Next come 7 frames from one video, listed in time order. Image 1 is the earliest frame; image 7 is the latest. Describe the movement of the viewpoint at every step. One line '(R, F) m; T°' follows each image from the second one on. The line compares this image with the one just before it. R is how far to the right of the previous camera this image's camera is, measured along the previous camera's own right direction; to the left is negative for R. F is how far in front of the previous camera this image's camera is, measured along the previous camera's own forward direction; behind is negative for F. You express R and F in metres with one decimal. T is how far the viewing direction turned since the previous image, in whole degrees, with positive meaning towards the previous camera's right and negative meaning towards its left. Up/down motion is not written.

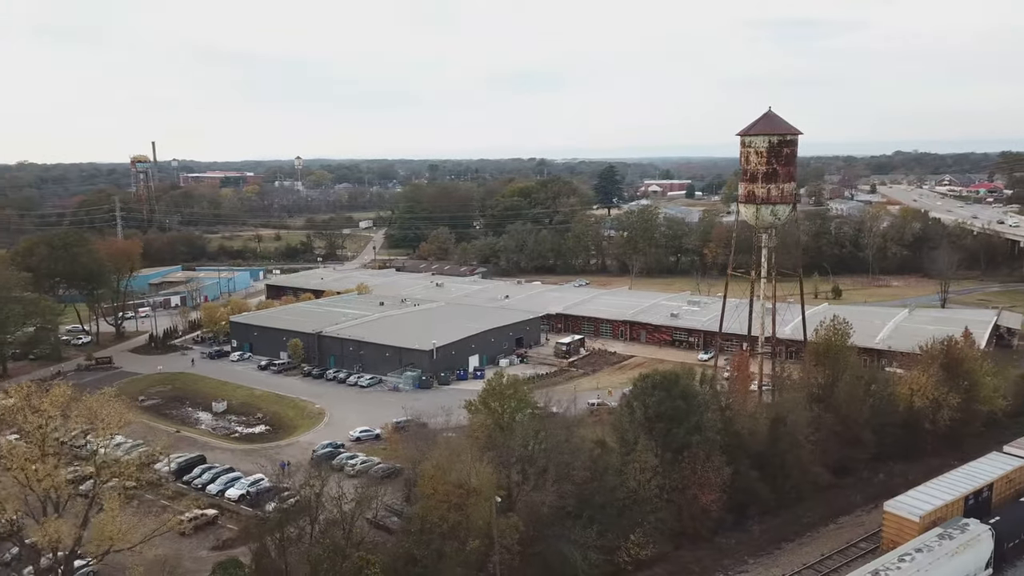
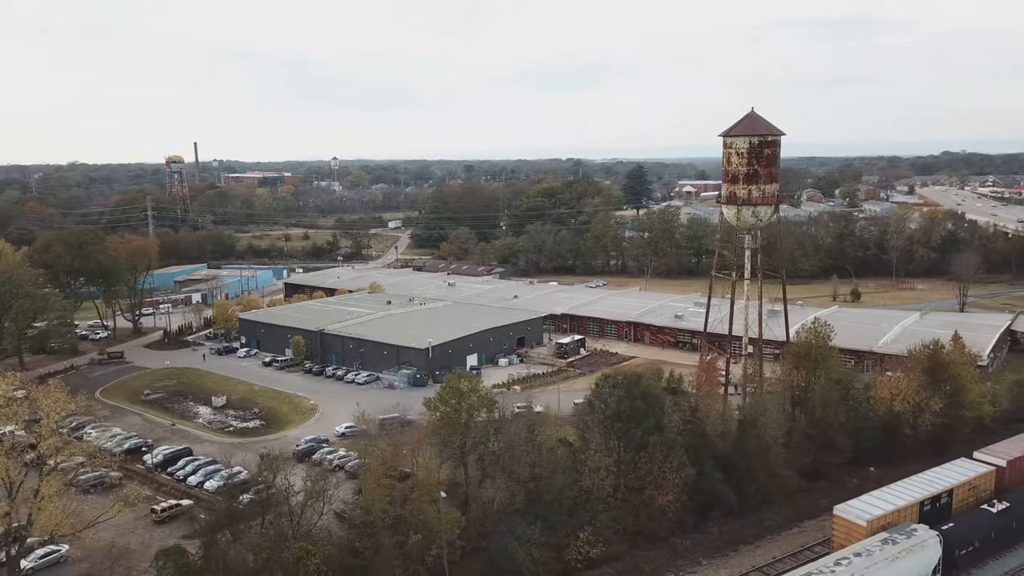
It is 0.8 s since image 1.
(+1.7, -0.2) m; -3°
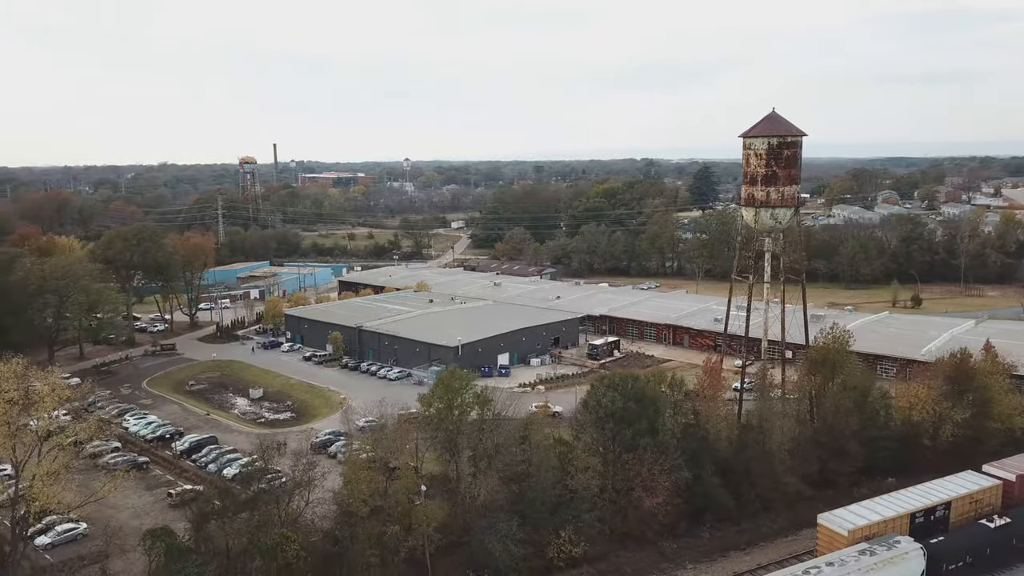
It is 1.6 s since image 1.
(+1.8, -0.1) m; -5°
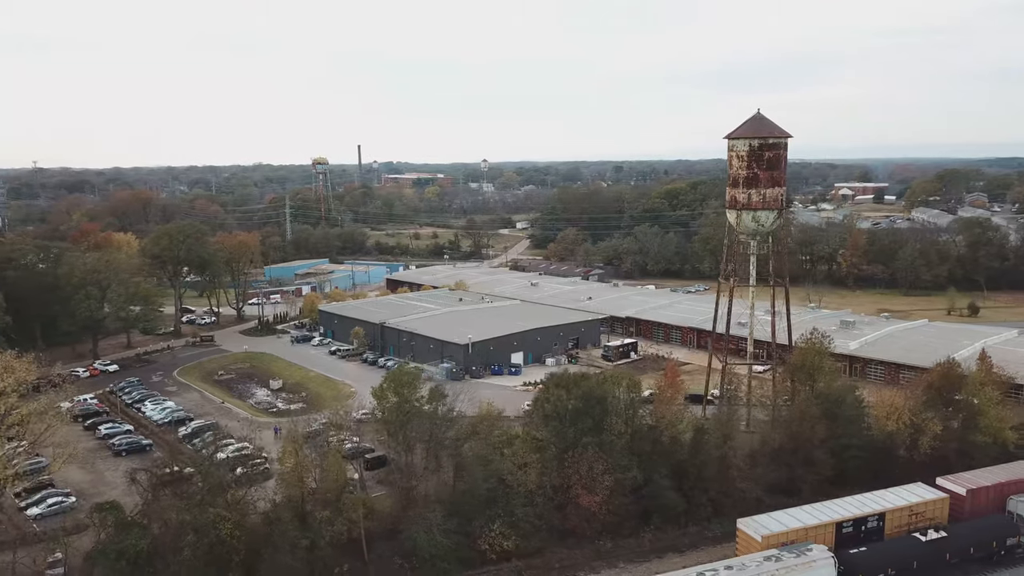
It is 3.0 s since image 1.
(+3.0, -0.3) m; -6°
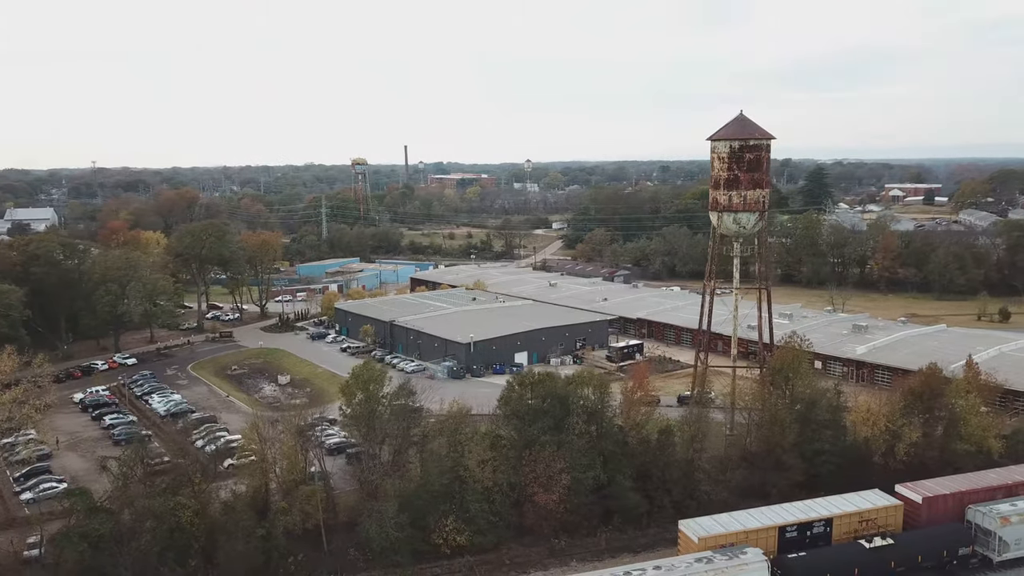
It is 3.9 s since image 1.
(+1.9, -0.2) m; -4°
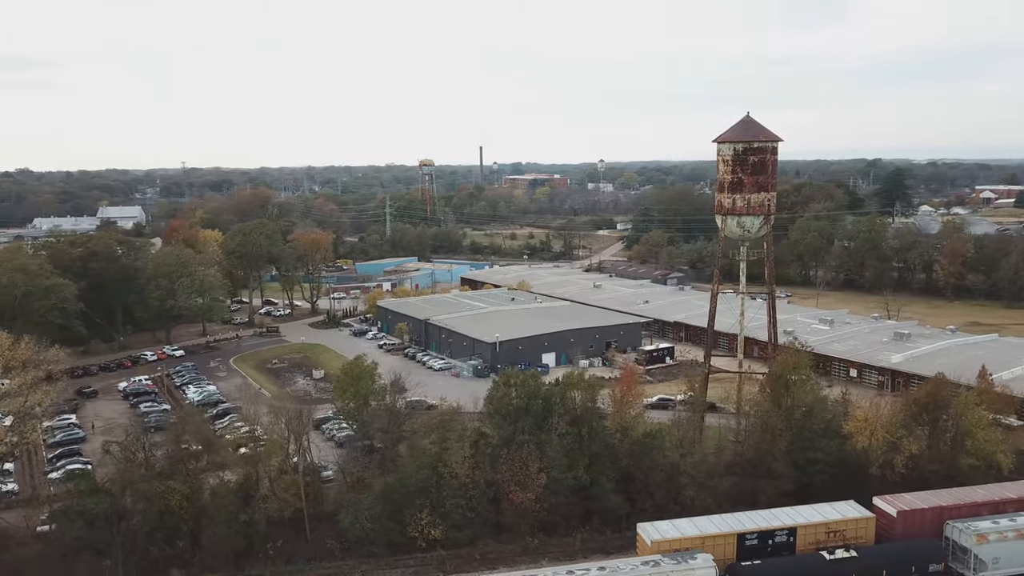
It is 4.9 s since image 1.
(+2.2, -0.2) m; -6°
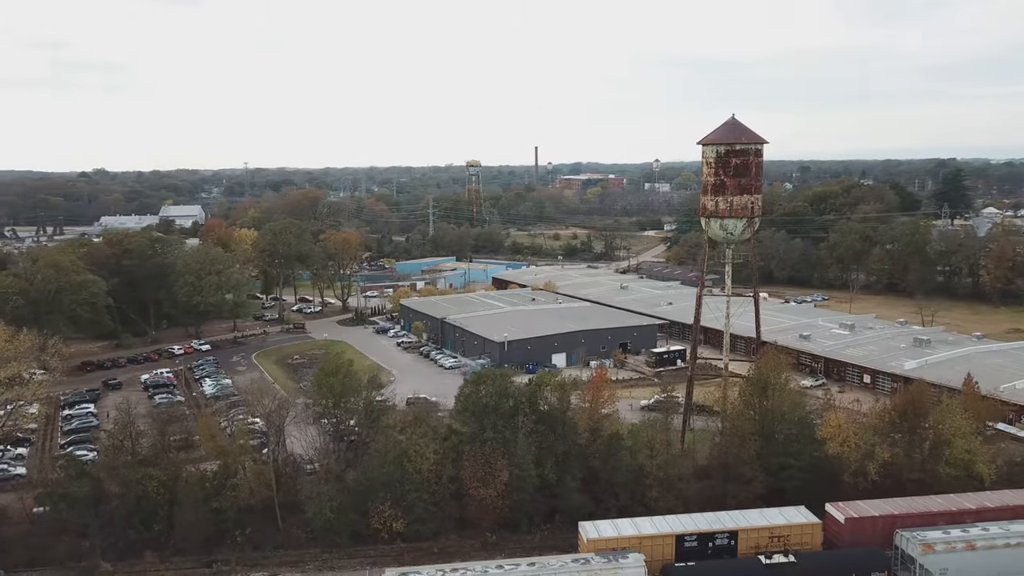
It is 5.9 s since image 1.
(+2.1, -0.3) m; -4°
